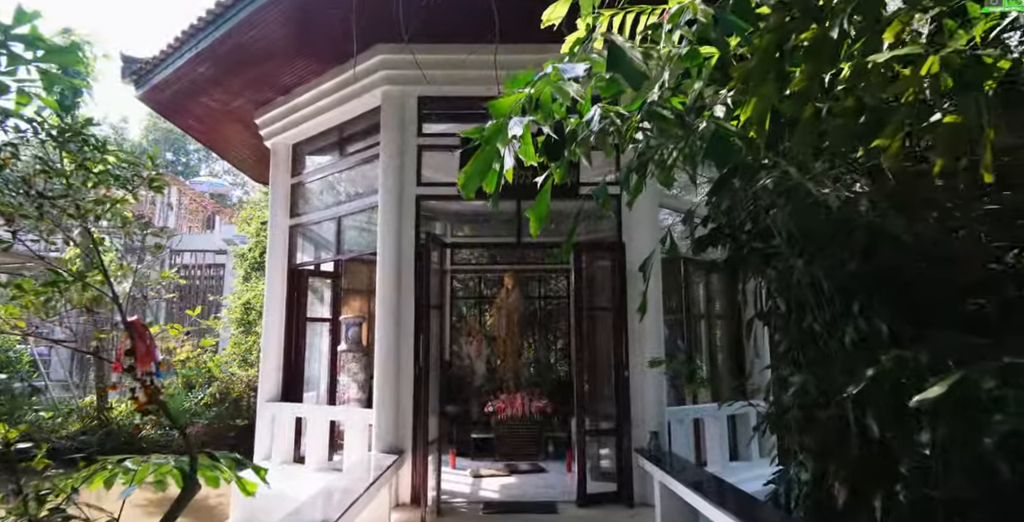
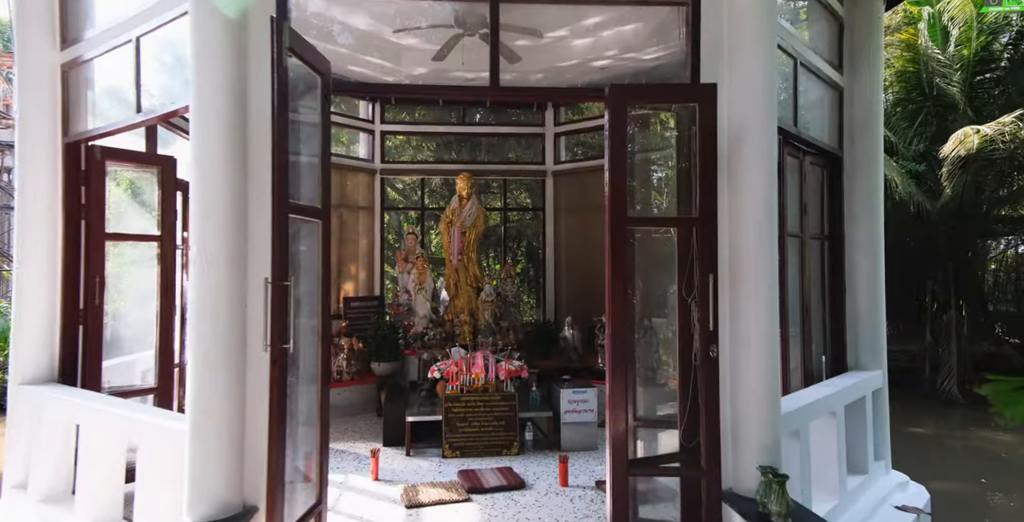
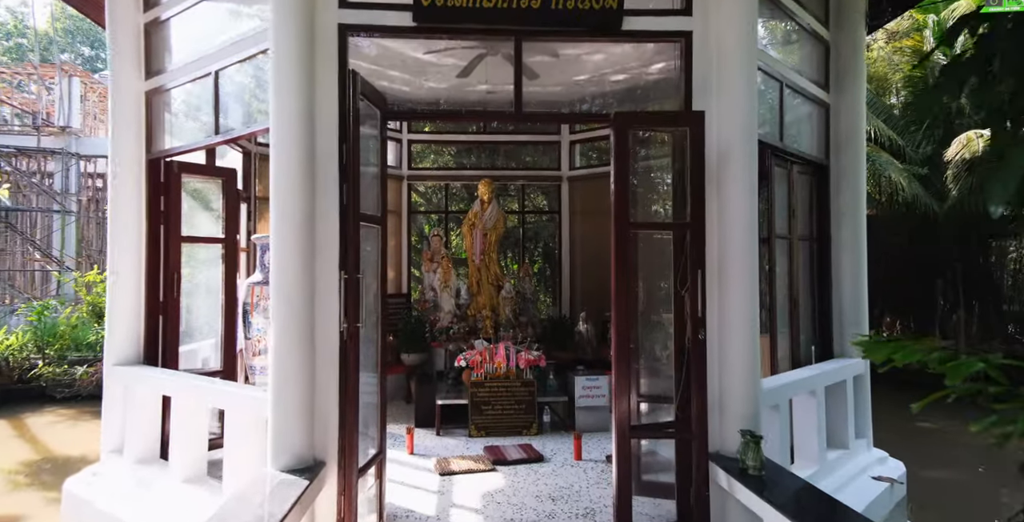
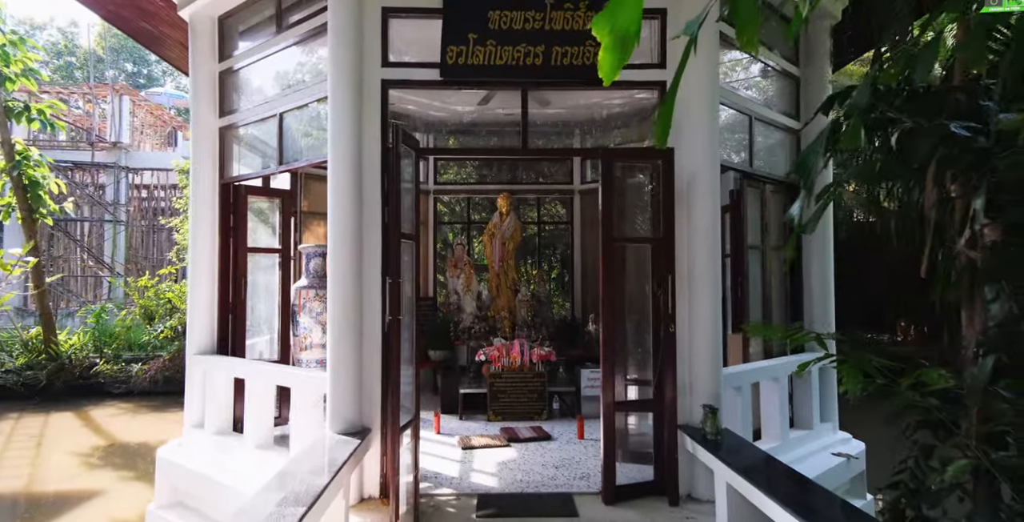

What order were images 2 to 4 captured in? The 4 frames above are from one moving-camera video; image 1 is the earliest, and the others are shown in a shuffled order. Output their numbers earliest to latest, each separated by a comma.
4, 3, 2
